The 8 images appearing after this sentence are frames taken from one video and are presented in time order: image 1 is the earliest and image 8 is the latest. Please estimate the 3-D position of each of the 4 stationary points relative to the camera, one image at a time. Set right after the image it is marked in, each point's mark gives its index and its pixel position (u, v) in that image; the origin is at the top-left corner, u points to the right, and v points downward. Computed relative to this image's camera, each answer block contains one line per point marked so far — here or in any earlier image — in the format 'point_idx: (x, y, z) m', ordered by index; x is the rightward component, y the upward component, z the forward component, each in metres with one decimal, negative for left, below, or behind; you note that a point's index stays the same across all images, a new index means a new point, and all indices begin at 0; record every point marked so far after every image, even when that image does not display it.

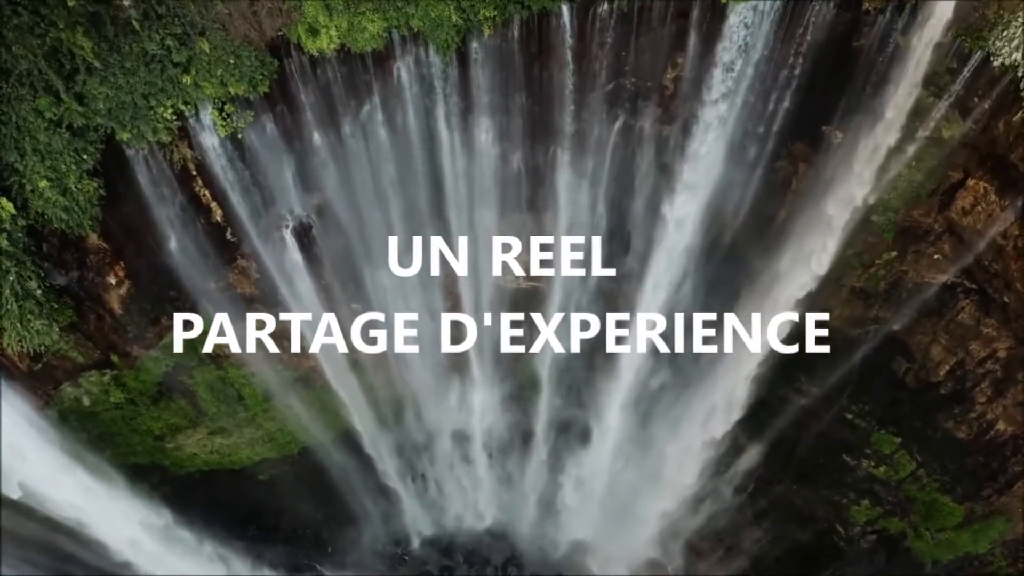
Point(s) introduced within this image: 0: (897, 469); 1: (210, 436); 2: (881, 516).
0: (+4.9, -2.3, +9.4) m
1: (-4.0, -2.0, +9.9) m
2: (+4.8, -3.0, +9.7) m
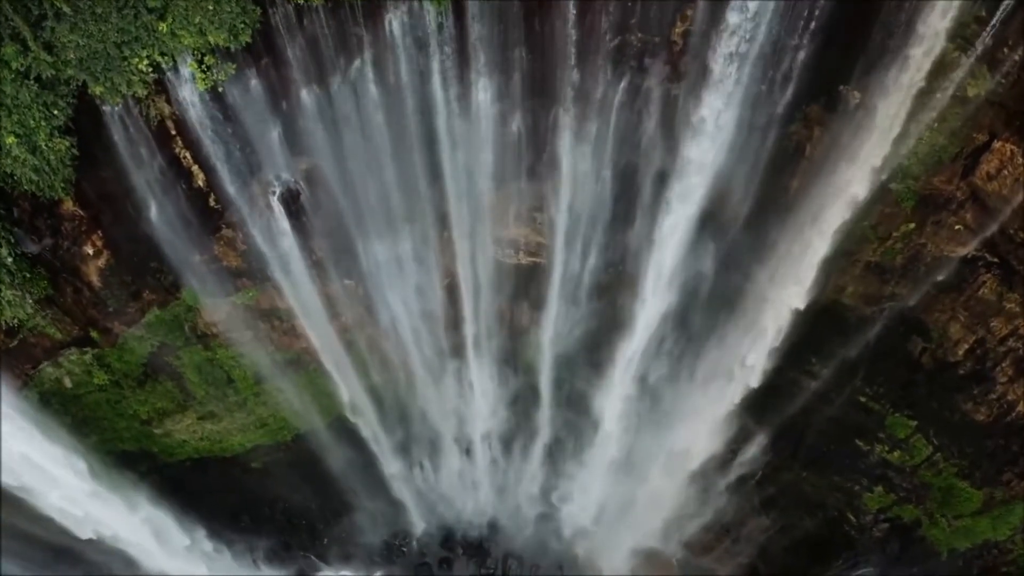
0: (+4.9, -2.0, +9.0) m
1: (-4.0, -1.7, +9.5) m
2: (+4.8, -2.7, +9.3) m
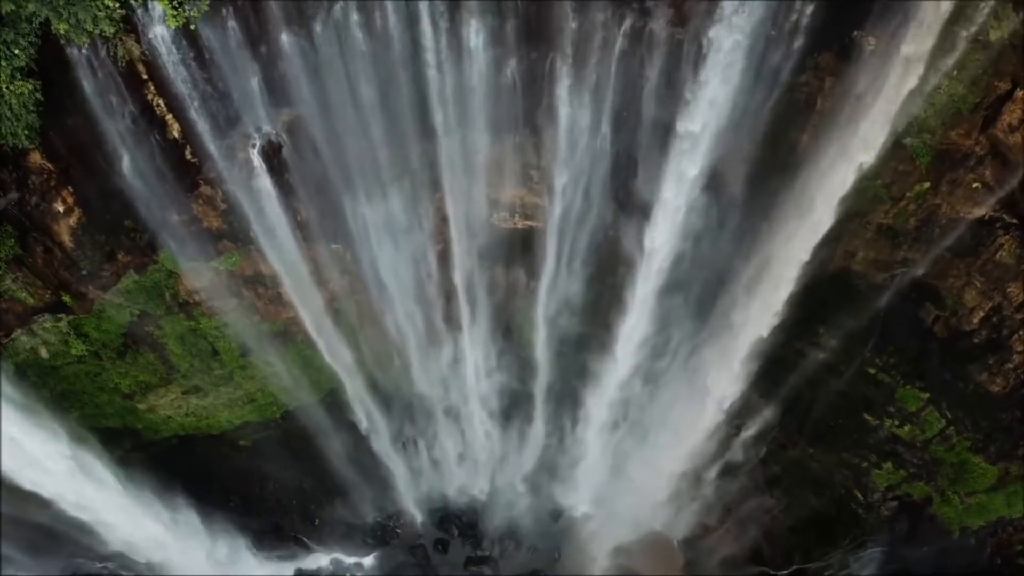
0: (+4.8, -1.6, +8.6) m
1: (-4.1, -1.3, +9.1) m
2: (+4.8, -2.3, +9.0) m
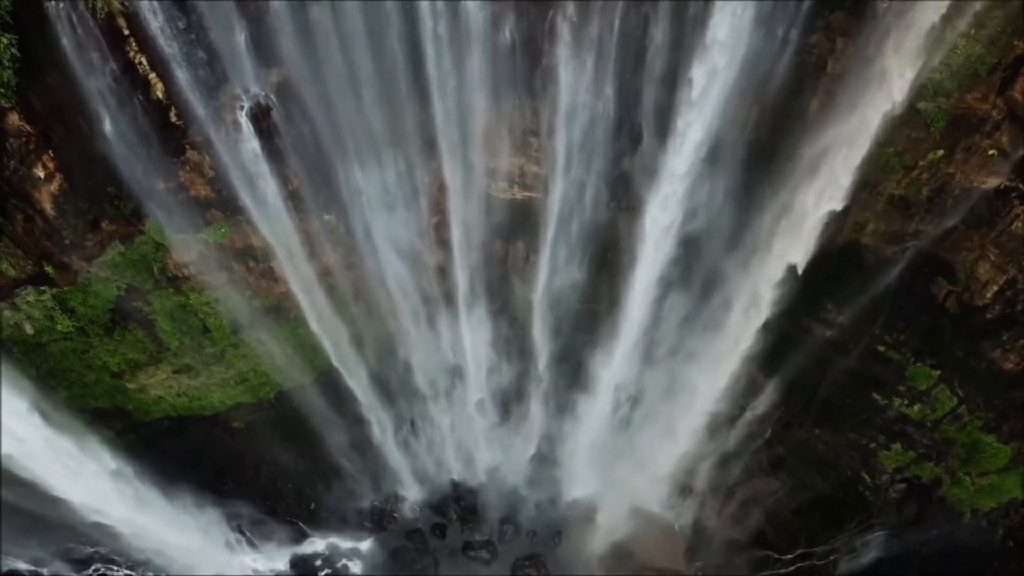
0: (+4.8, -1.4, +8.4) m
1: (-4.1, -1.1, +8.9) m
2: (+4.8, -2.1, +8.8) m
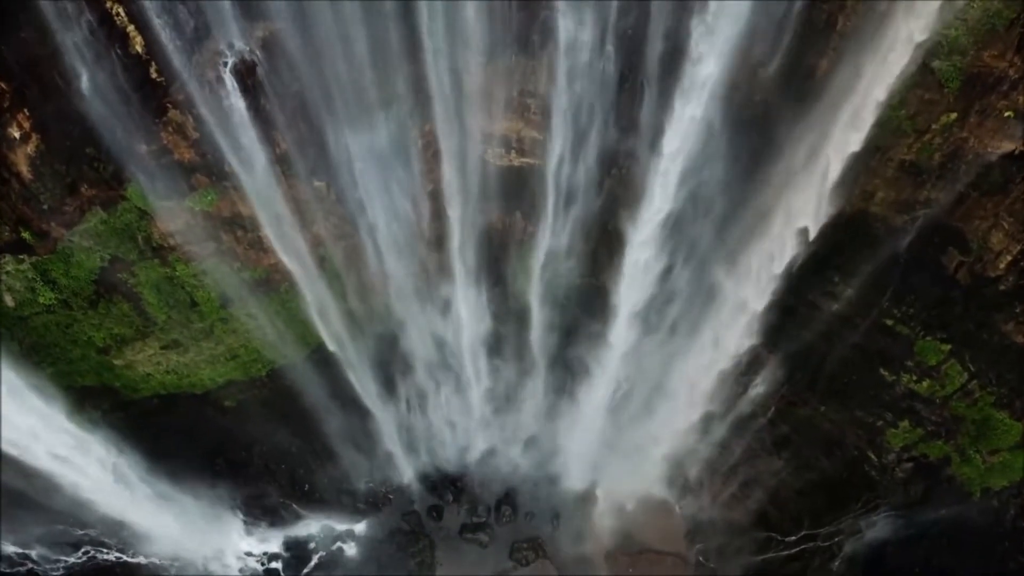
0: (+4.8, -1.1, +8.2) m
1: (-4.1, -0.7, +8.7) m
2: (+4.7, -1.7, +8.5) m
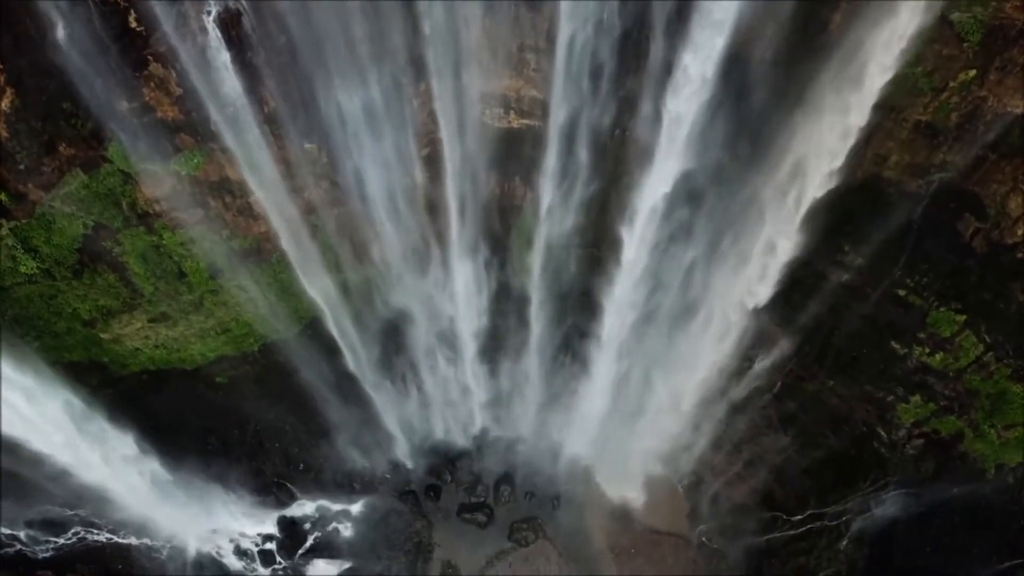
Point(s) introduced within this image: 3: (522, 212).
0: (+4.8, -0.7, +7.9) m
1: (-4.1, -0.4, +8.4) m
2: (+4.7, -1.4, +8.3) m
3: (+0.1, +0.9, +8.3) m
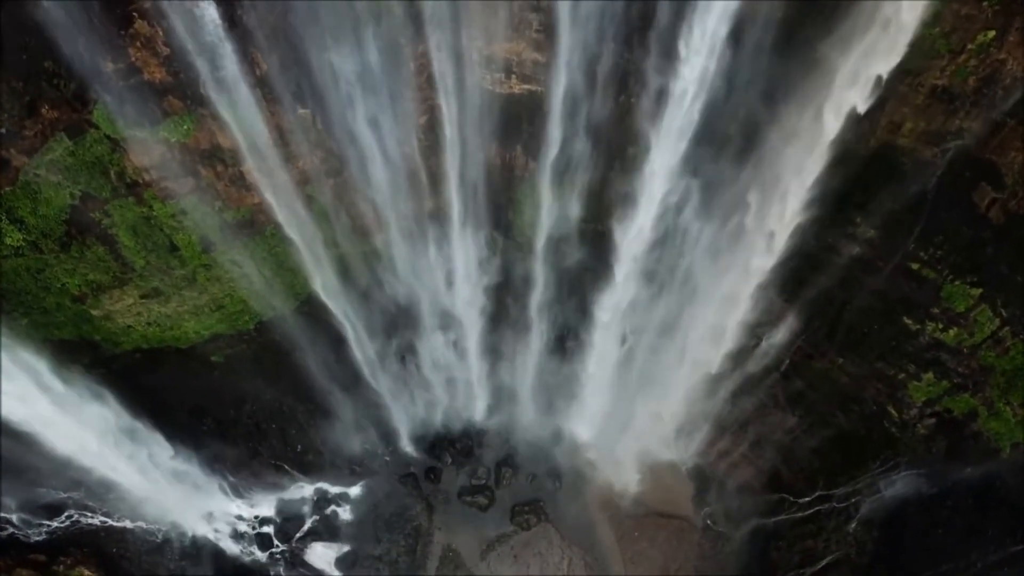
0: (+4.8, -0.4, +7.7) m
1: (-4.1, -0.1, +8.2) m
2: (+4.7, -1.1, +8.0) m
3: (+0.1, +1.1, +8.0) m
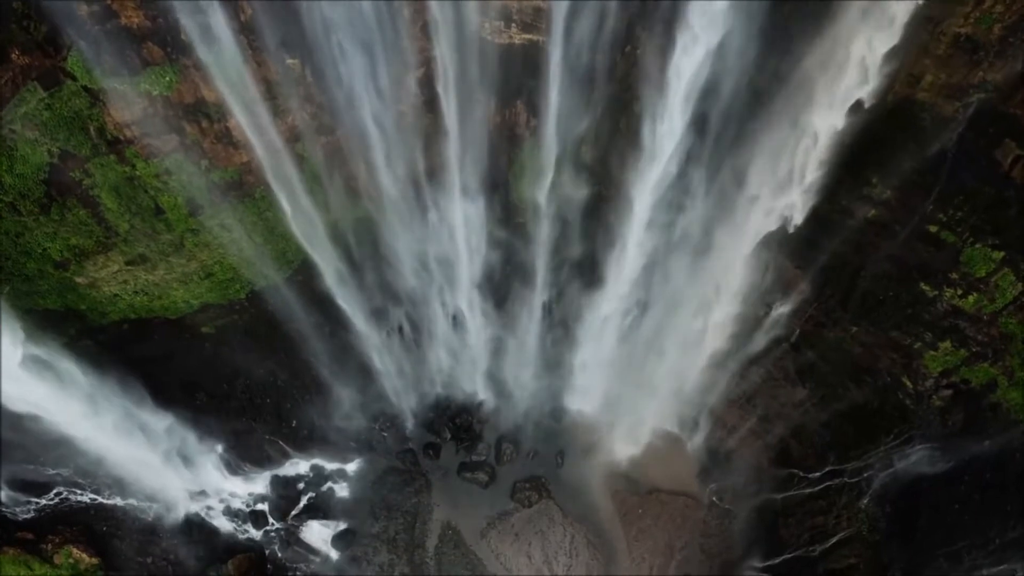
0: (+4.8, -0.1, +7.4) m
1: (-4.1, +0.2, +7.9) m
2: (+4.8, -0.8, +7.7) m
3: (+0.1, +1.5, +7.7) m
